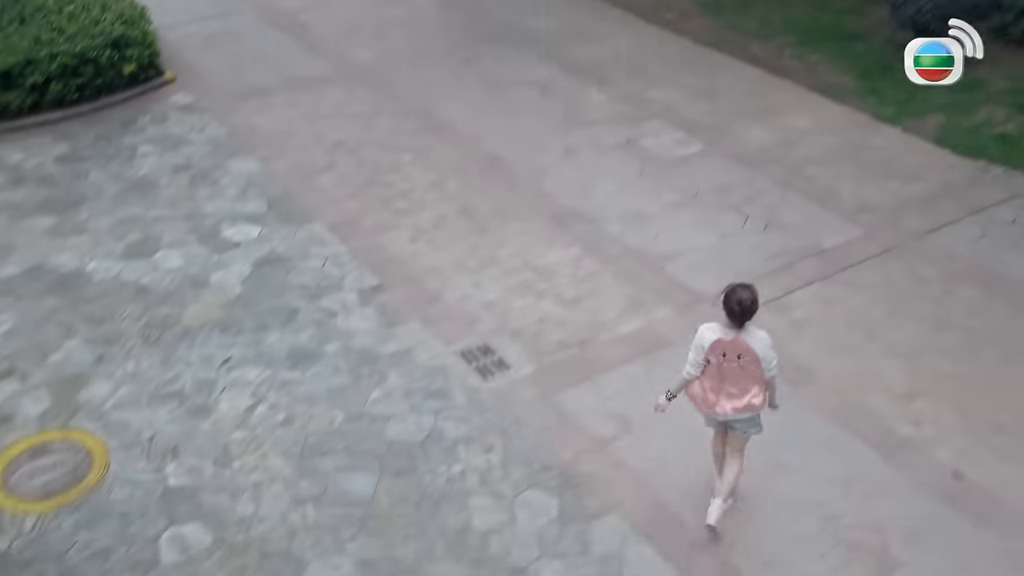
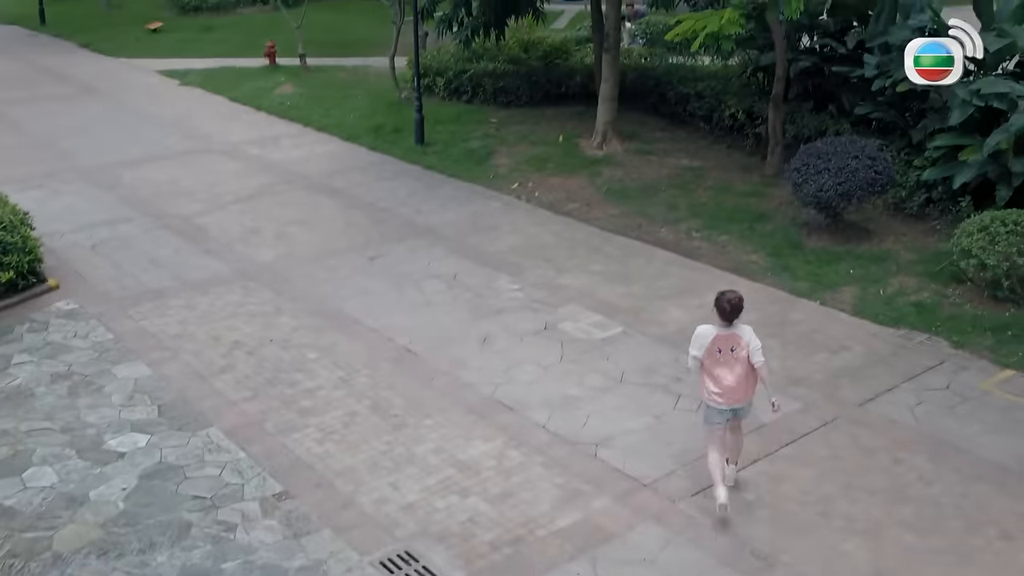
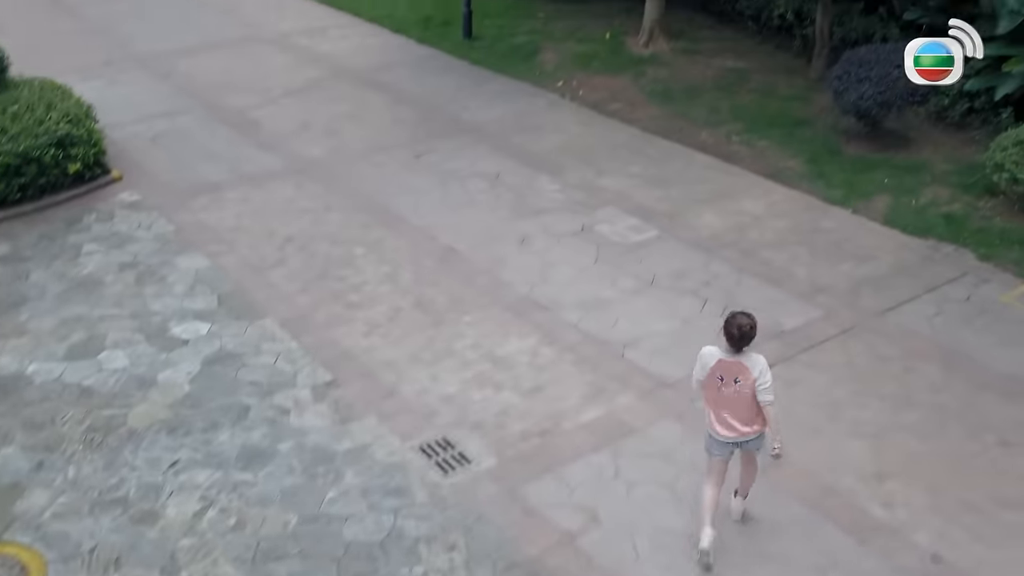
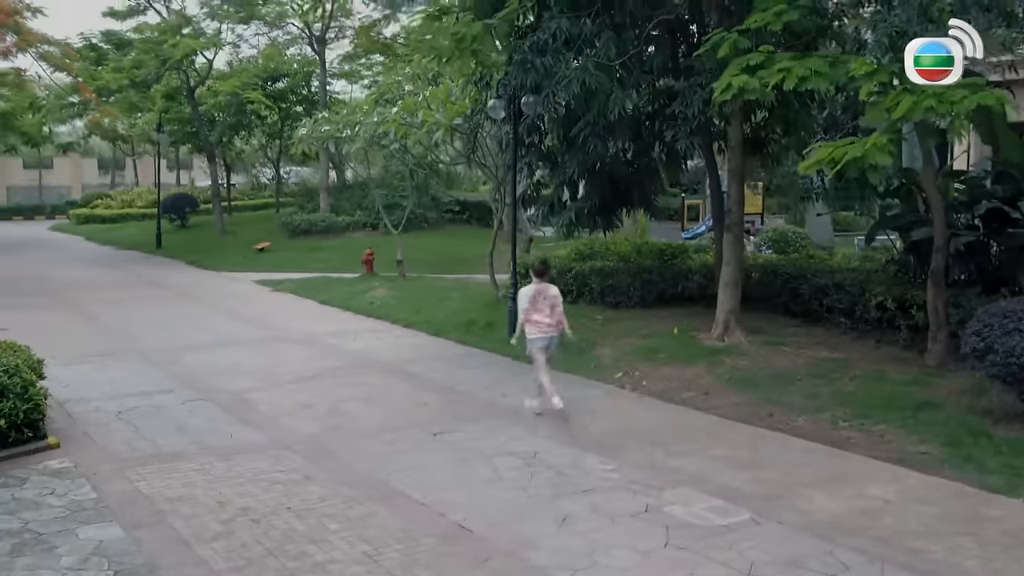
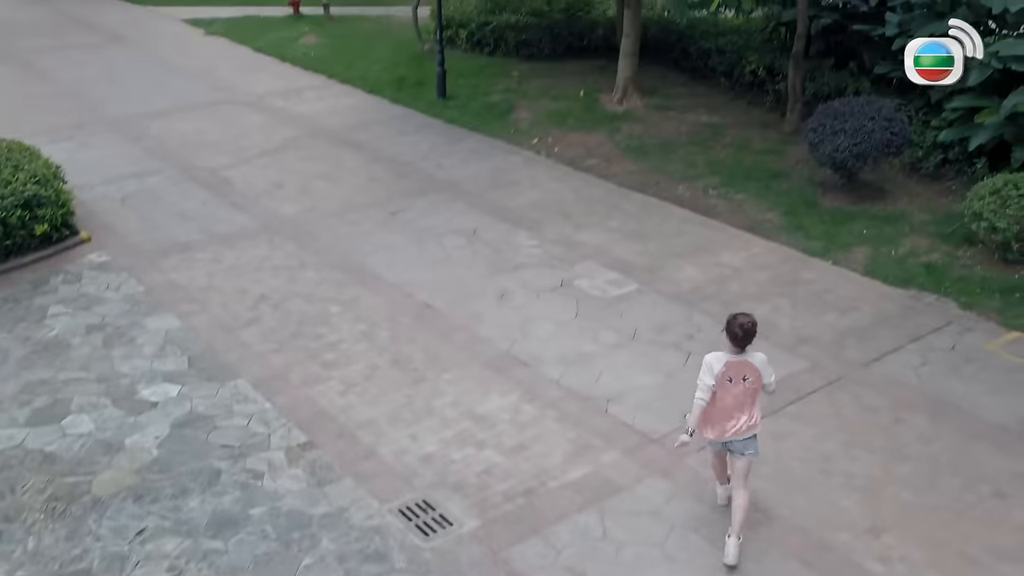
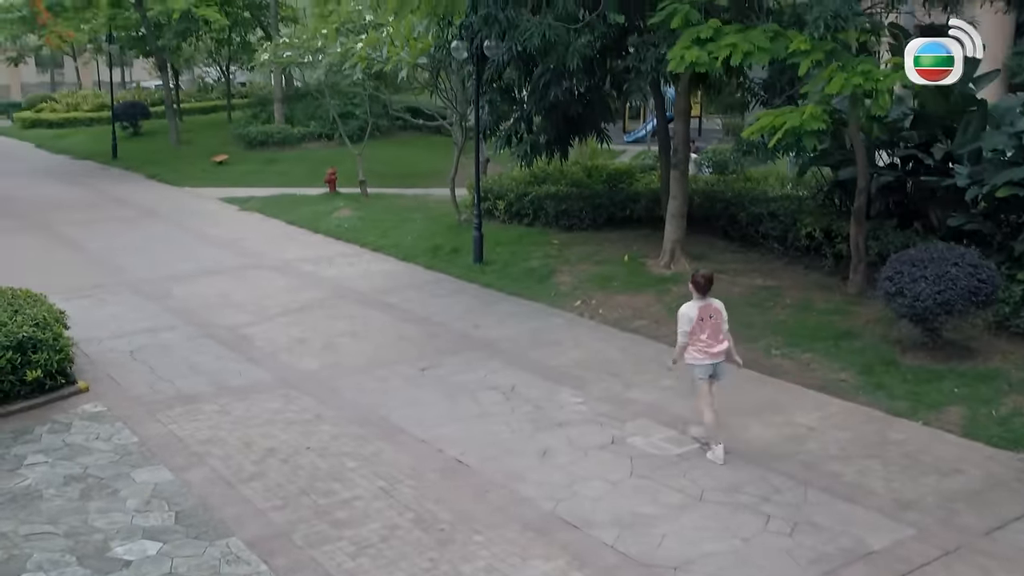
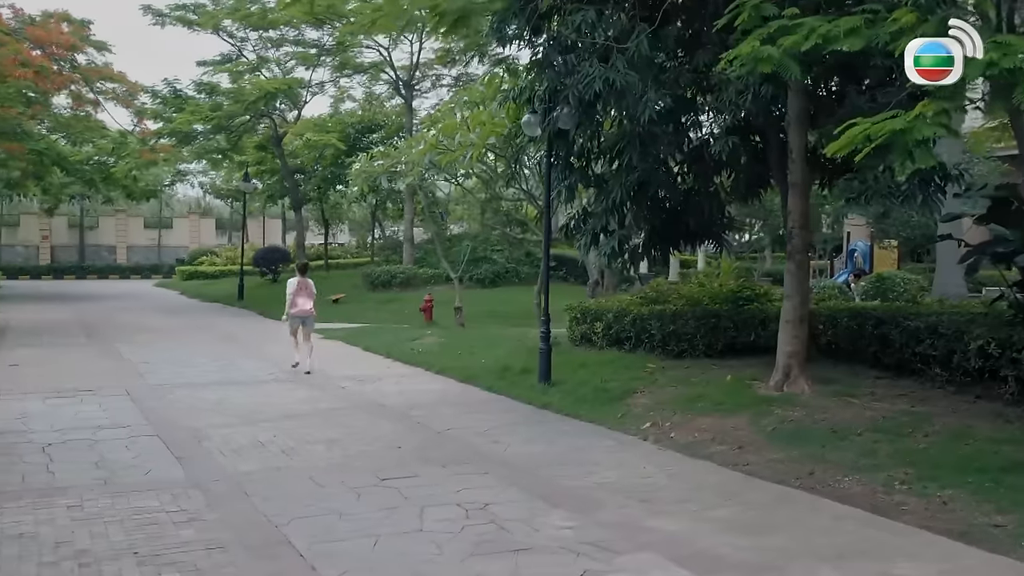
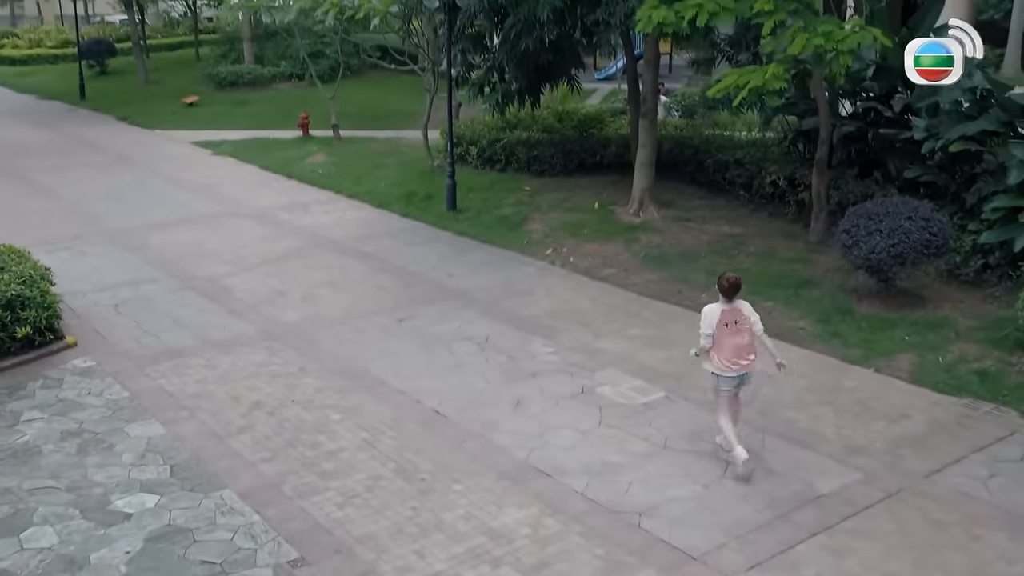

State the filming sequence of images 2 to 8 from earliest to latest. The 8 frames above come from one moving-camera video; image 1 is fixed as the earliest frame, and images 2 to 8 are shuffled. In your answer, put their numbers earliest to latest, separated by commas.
3, 5, 2, 8, 6, 4, 7
